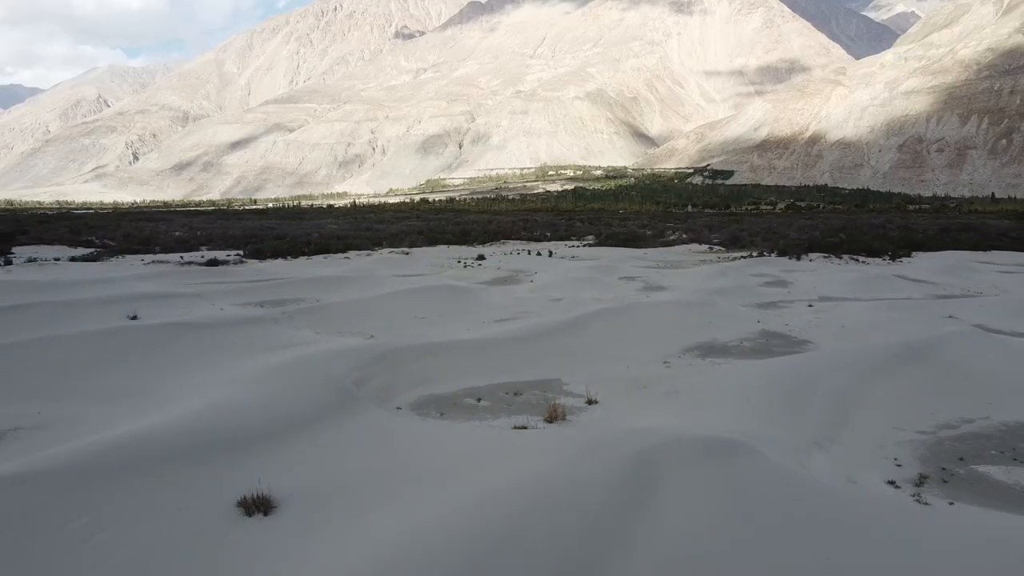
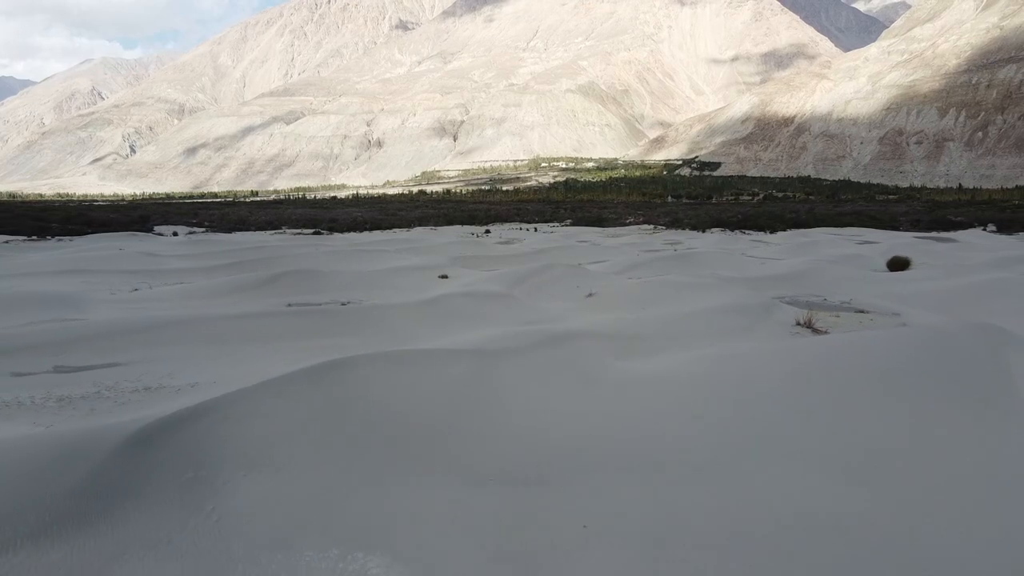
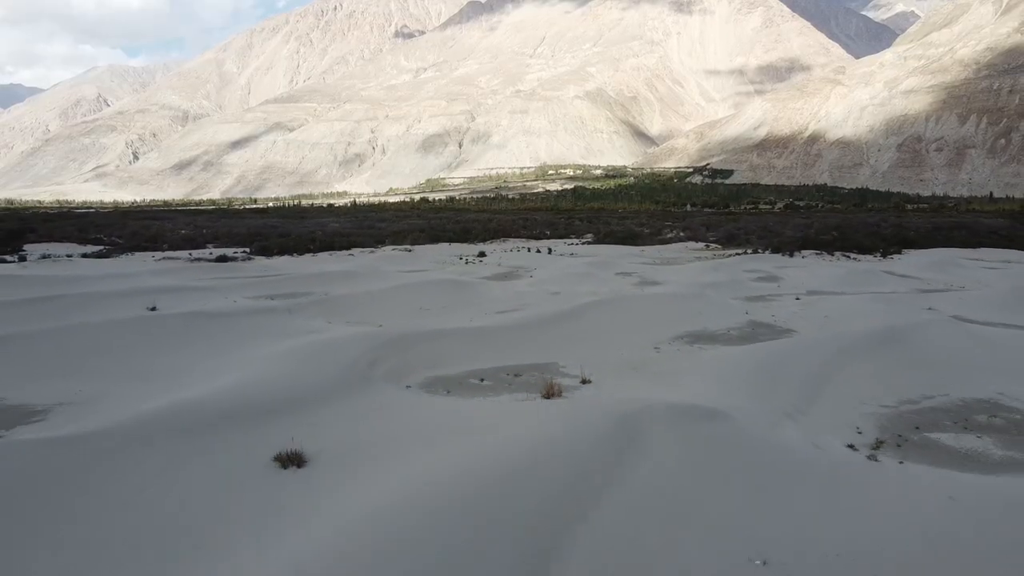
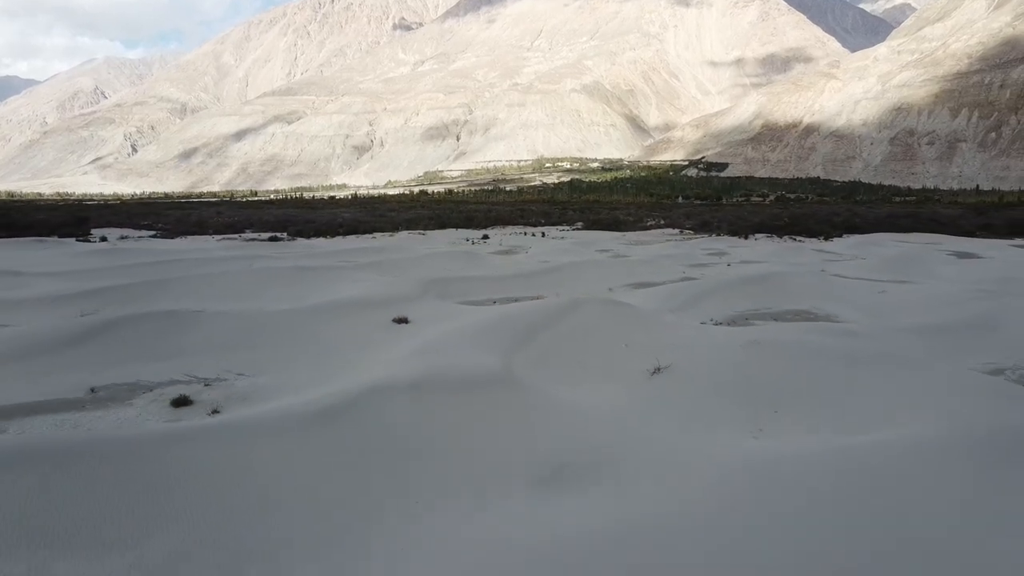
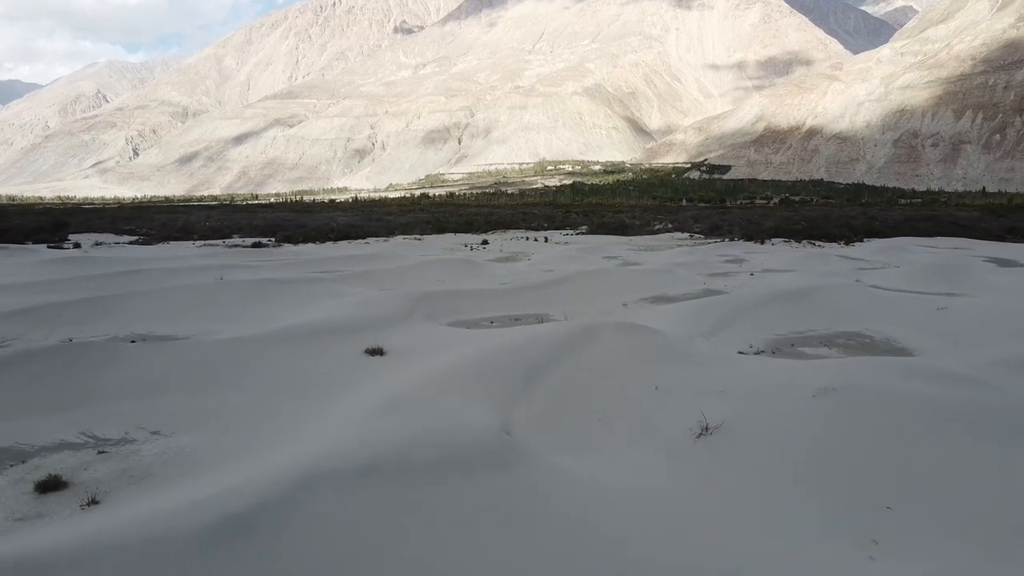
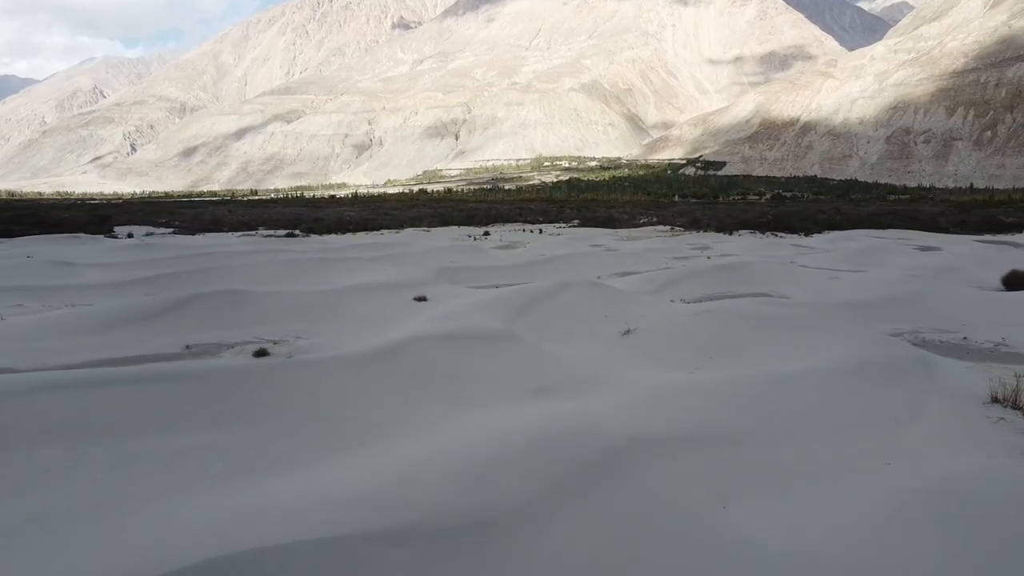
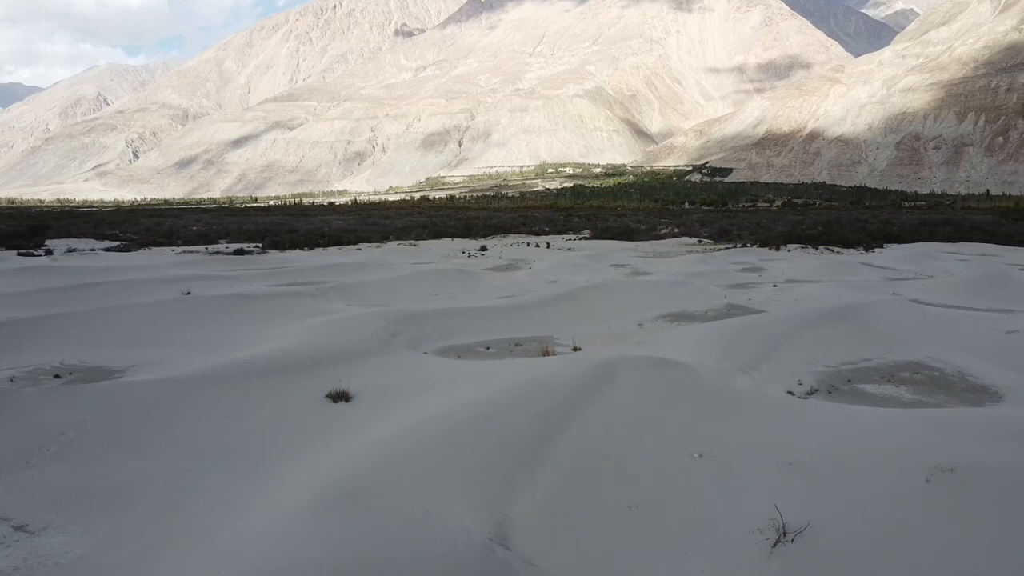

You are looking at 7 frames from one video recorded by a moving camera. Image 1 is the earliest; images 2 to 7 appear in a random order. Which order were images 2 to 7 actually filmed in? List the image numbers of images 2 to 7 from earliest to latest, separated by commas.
3, 7, 5, 4, 6, 2
